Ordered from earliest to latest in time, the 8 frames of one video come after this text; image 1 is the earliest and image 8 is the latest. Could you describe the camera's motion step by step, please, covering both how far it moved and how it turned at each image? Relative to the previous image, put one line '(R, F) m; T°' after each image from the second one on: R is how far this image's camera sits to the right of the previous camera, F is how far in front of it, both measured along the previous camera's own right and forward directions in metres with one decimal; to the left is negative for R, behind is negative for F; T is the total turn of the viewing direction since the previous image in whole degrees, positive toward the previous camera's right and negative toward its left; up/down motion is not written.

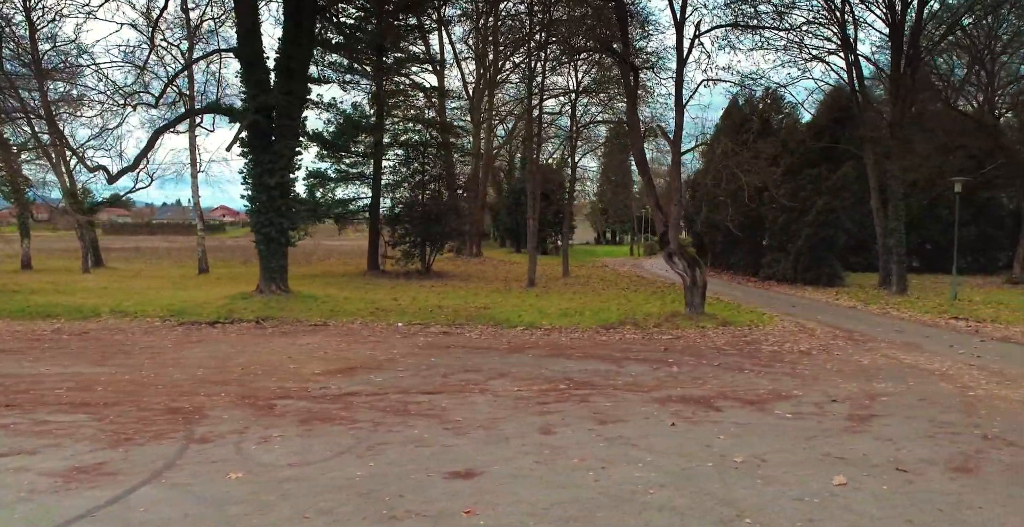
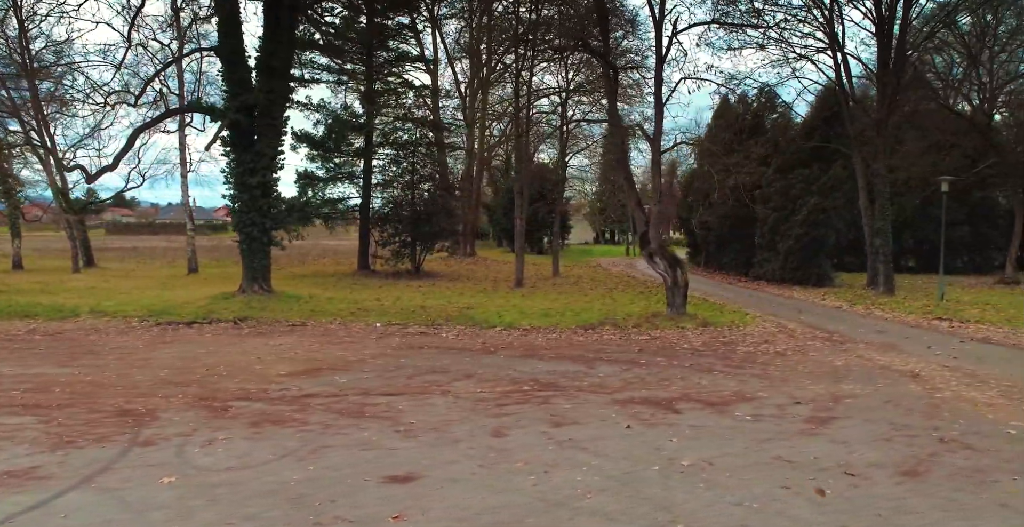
(+0.4, +0.1) m; 0°
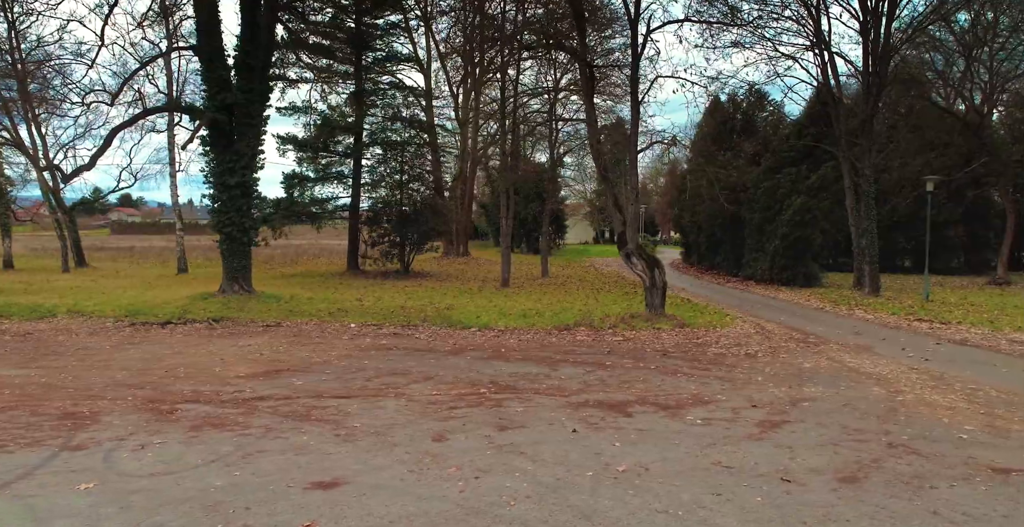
(+0.5, +0.1) m; 0°
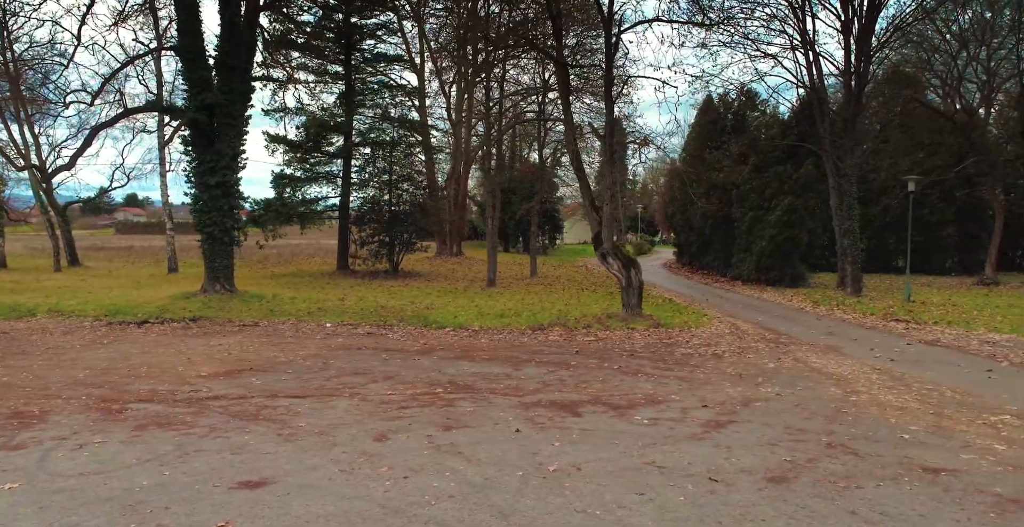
(+0.5, 0.0) m; 0°
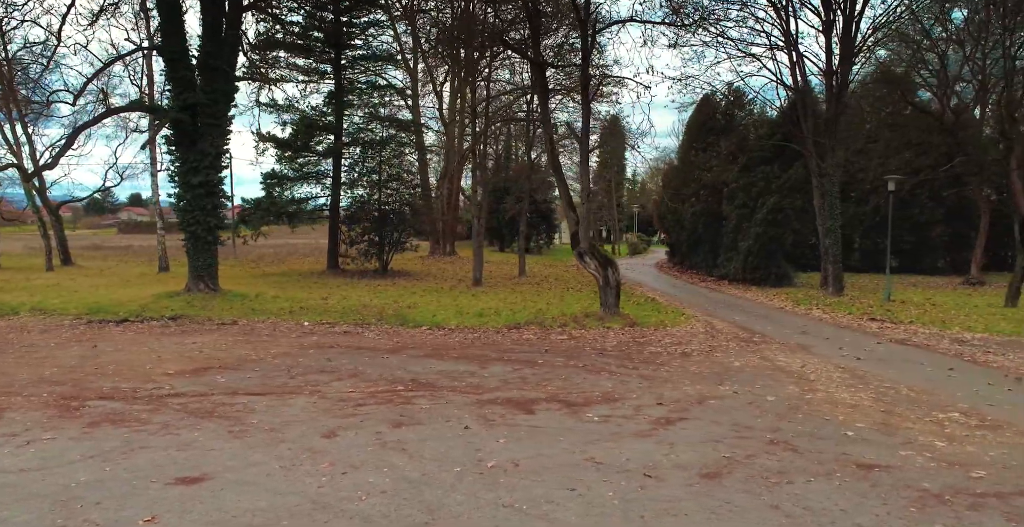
(+0.4, -0.1) m; 0°
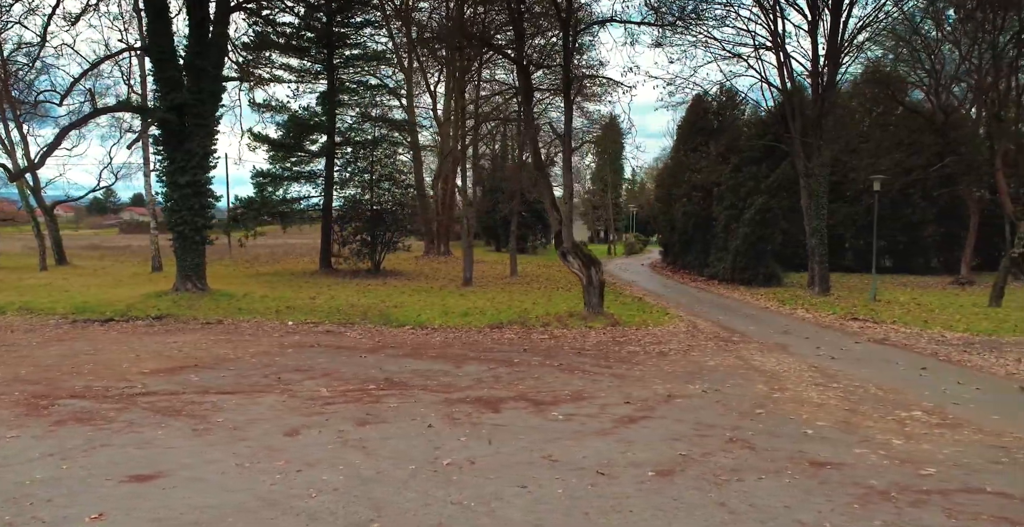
(+0.3, 0.0) m; 0°
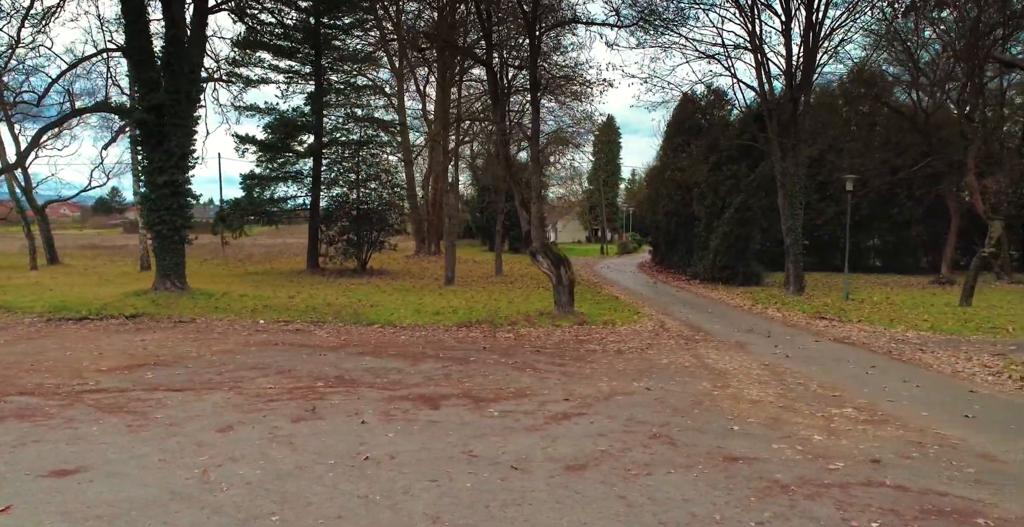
(+0.6, -0.1) m; 0°
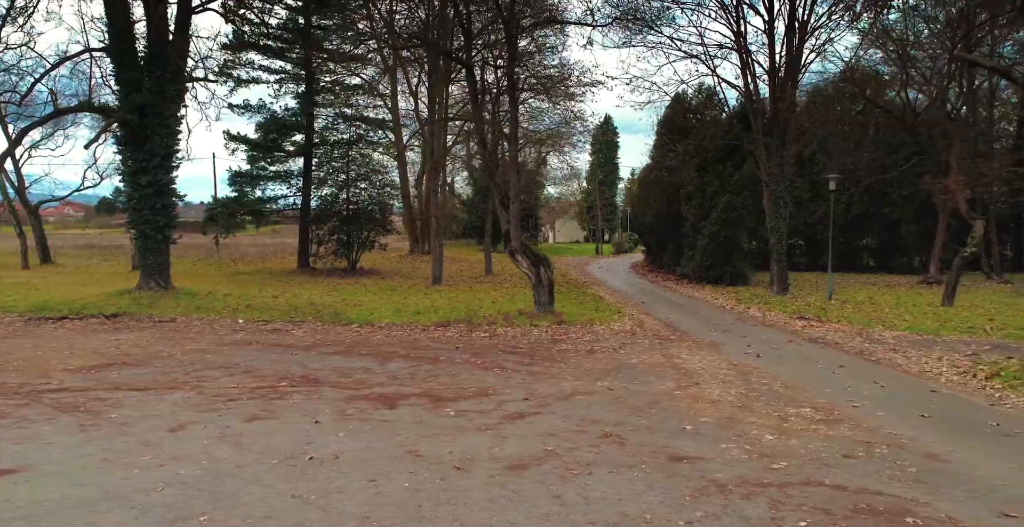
(+0.4, 0.0) m; 0°
